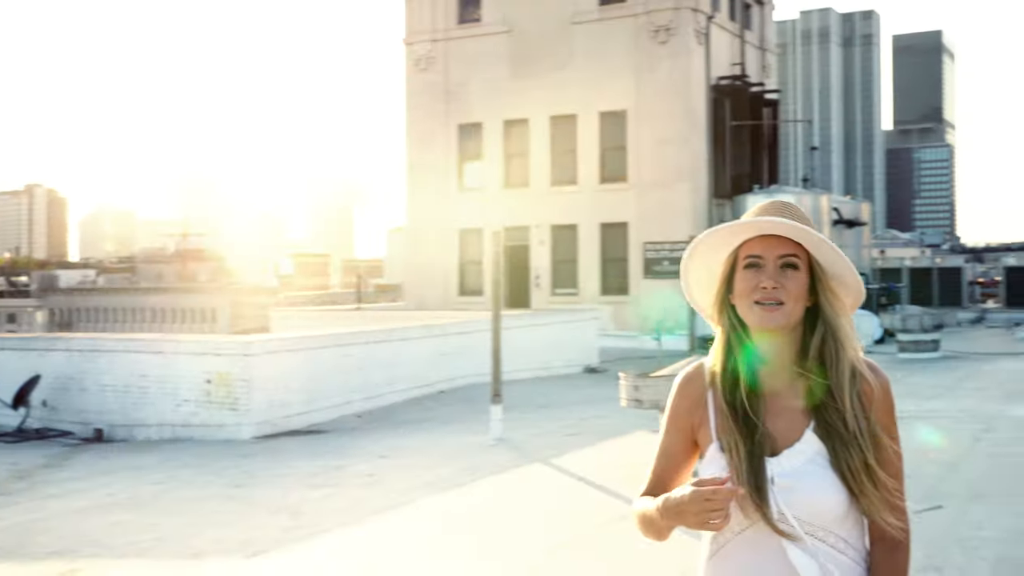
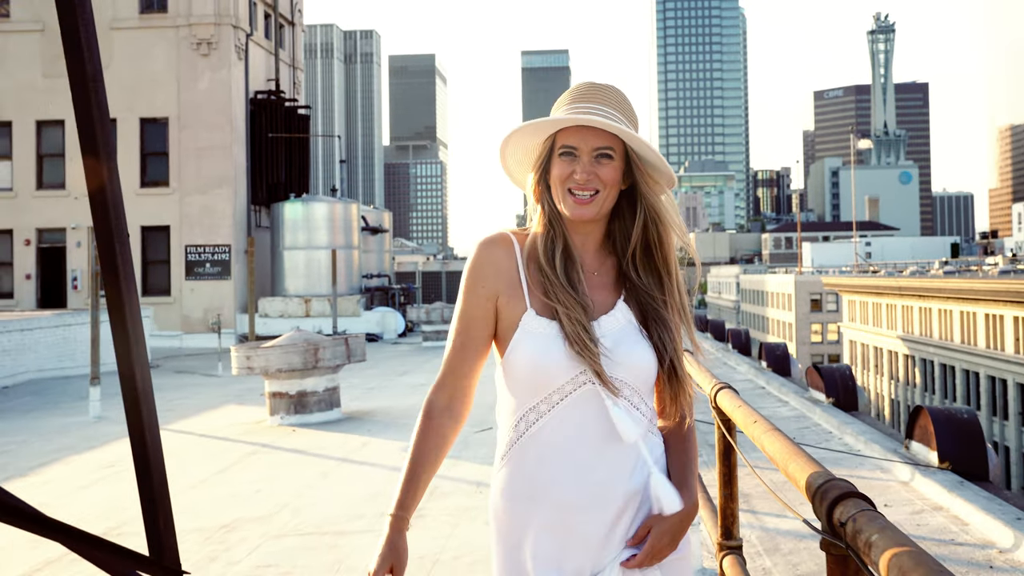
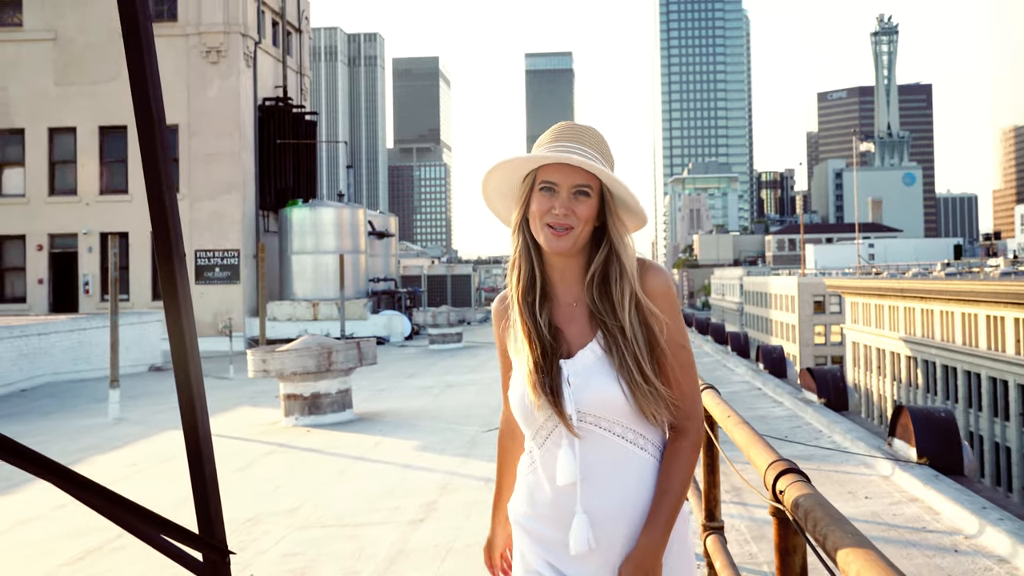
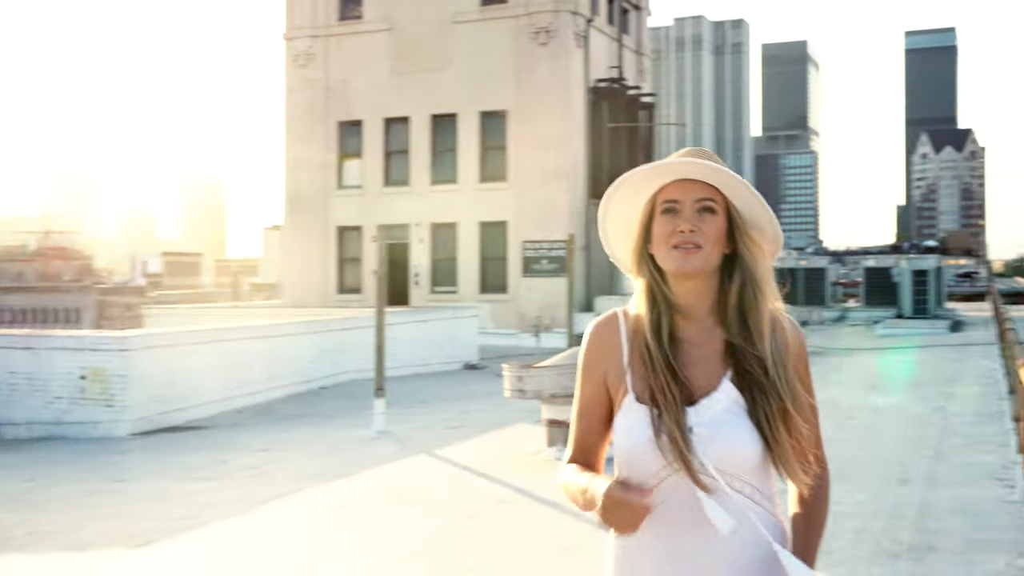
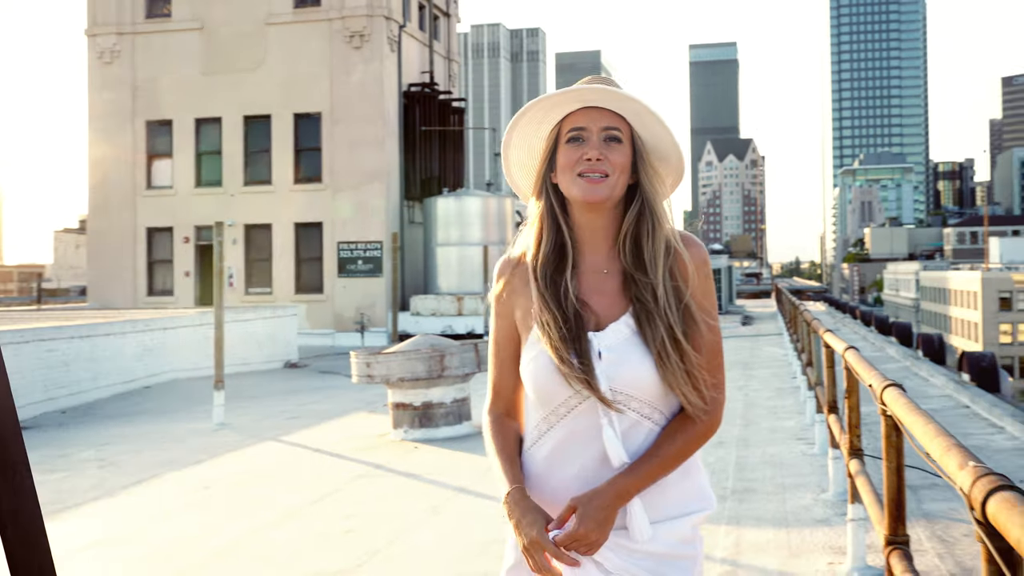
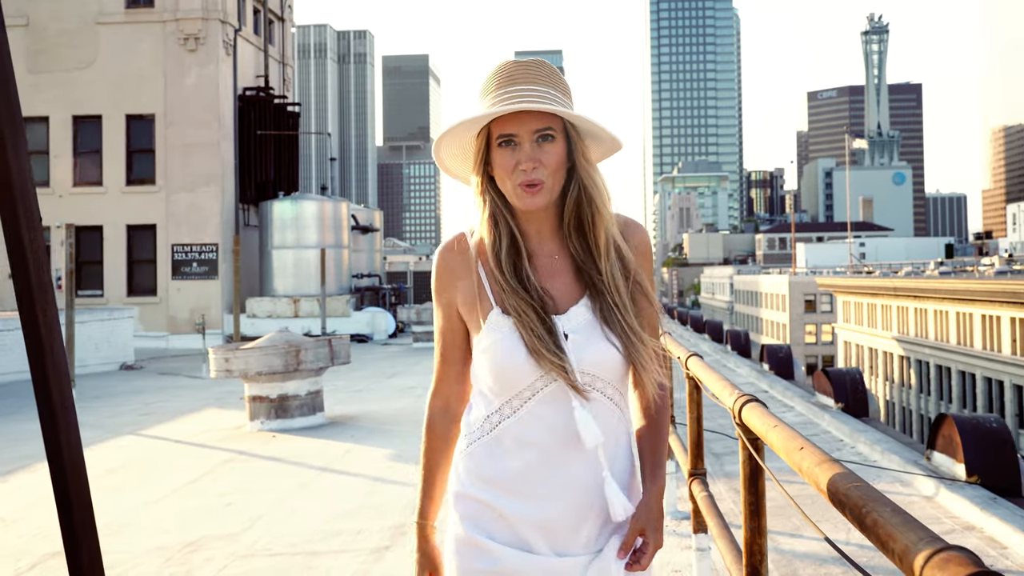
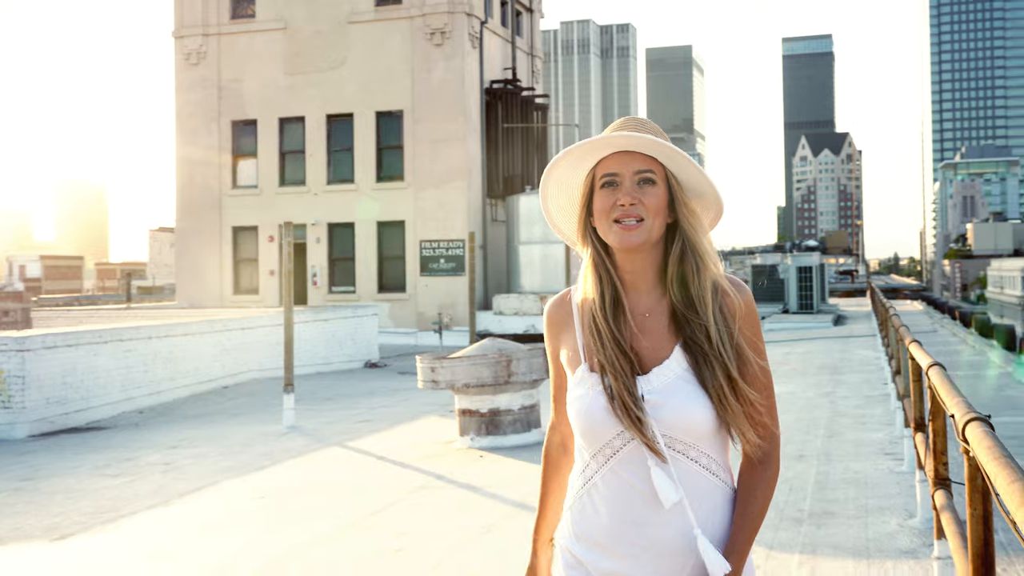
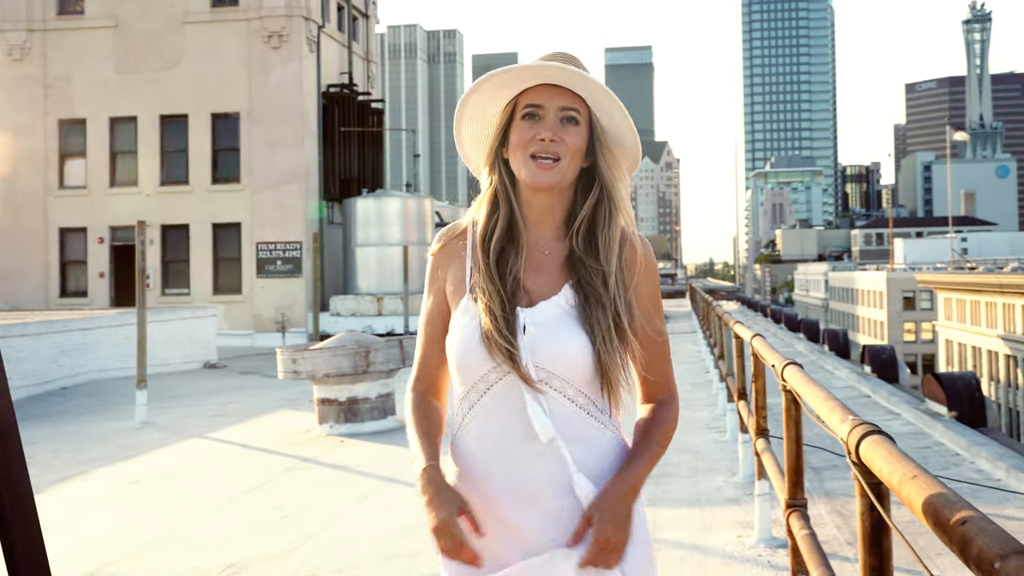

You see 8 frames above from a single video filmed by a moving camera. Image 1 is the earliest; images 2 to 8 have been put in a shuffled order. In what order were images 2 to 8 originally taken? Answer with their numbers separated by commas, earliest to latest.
4, 7, 5, 8, 6, 2, 3
